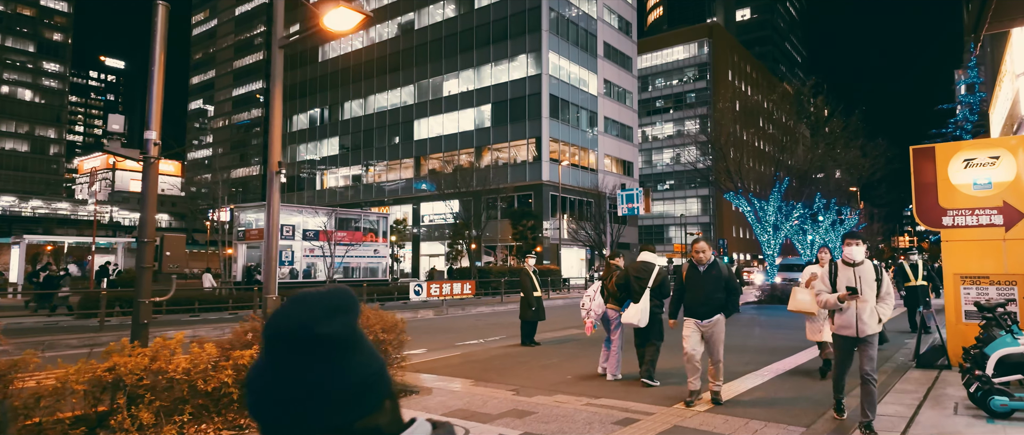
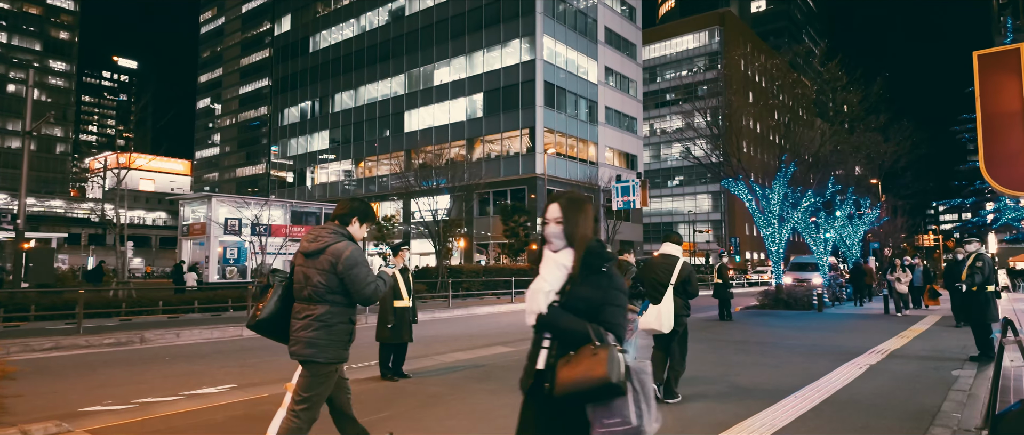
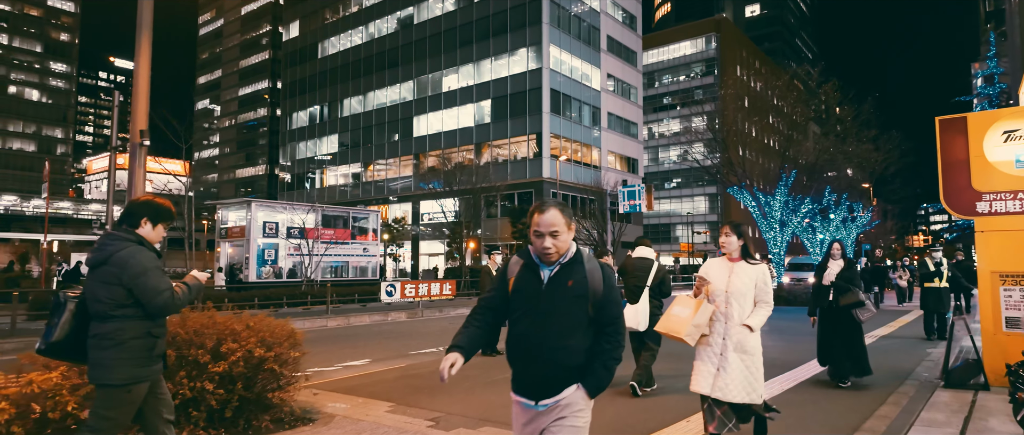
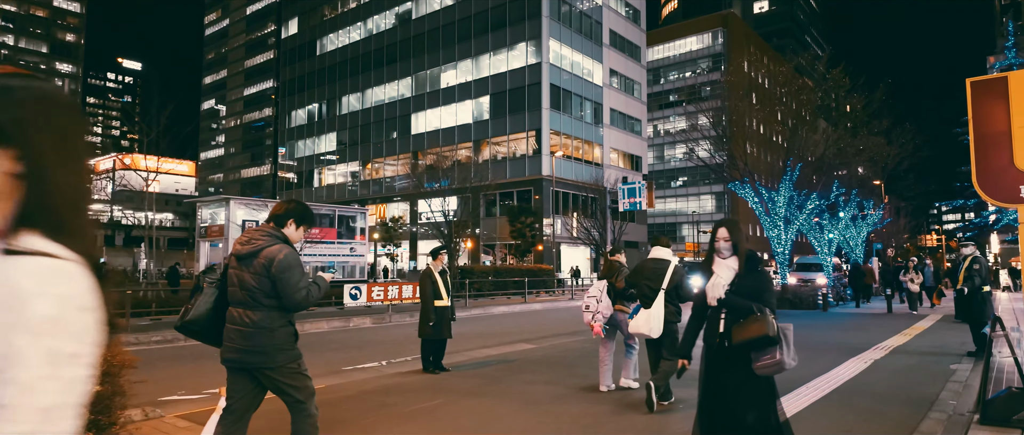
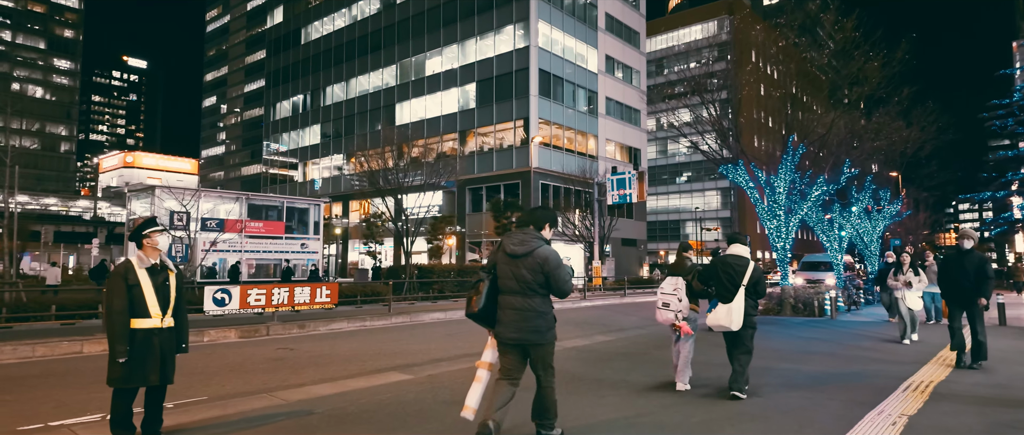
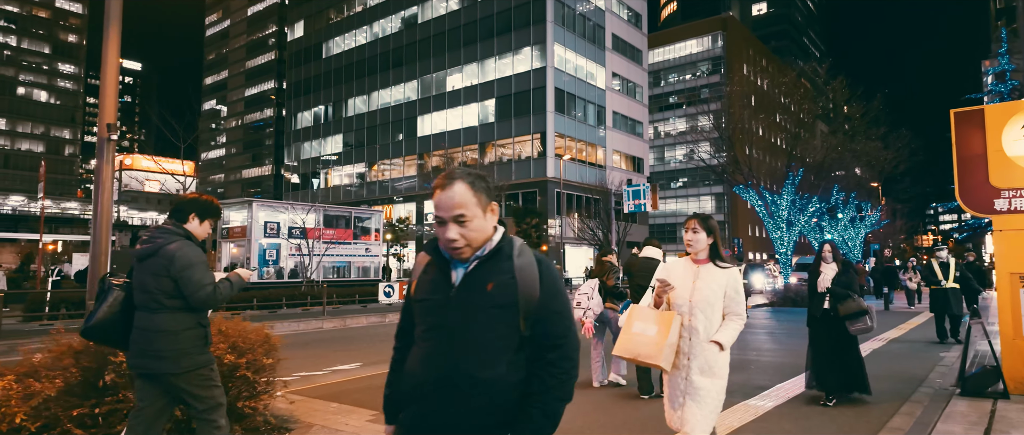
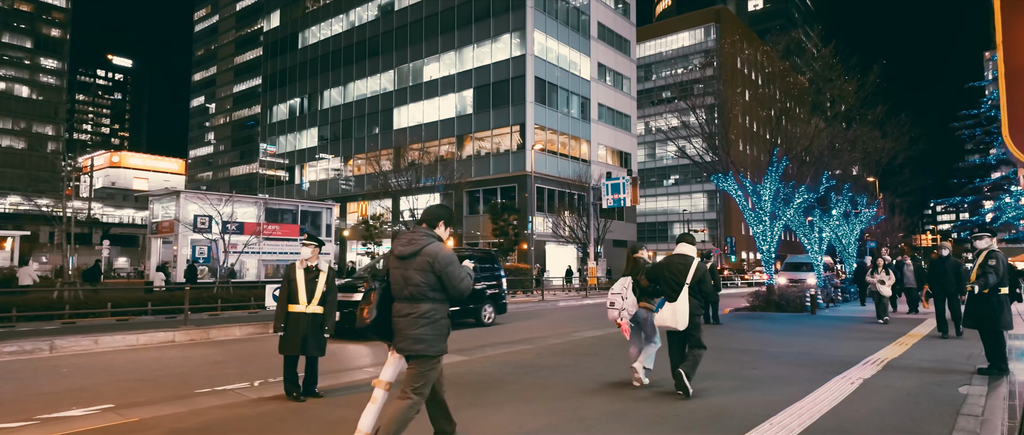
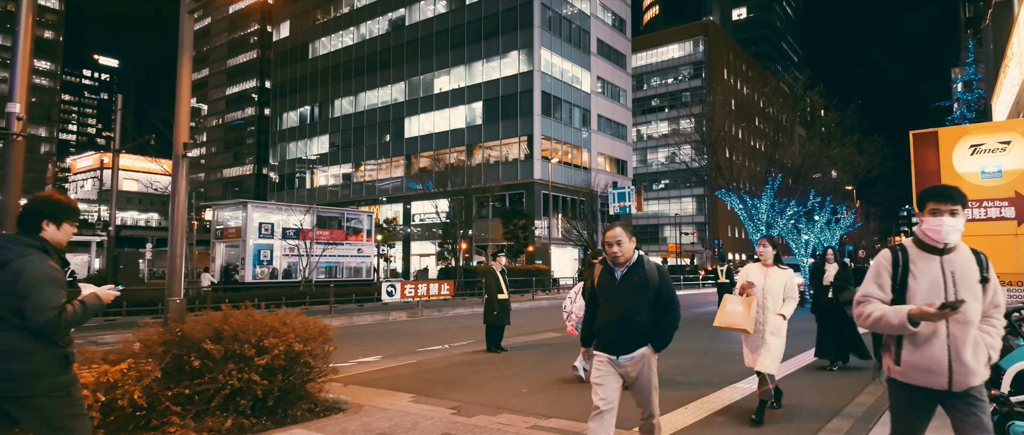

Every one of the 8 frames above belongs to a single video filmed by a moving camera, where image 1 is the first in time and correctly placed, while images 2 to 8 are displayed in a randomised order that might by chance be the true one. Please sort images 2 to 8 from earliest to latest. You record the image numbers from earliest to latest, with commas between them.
8, 3, 6, 4, 2, 7, 5
